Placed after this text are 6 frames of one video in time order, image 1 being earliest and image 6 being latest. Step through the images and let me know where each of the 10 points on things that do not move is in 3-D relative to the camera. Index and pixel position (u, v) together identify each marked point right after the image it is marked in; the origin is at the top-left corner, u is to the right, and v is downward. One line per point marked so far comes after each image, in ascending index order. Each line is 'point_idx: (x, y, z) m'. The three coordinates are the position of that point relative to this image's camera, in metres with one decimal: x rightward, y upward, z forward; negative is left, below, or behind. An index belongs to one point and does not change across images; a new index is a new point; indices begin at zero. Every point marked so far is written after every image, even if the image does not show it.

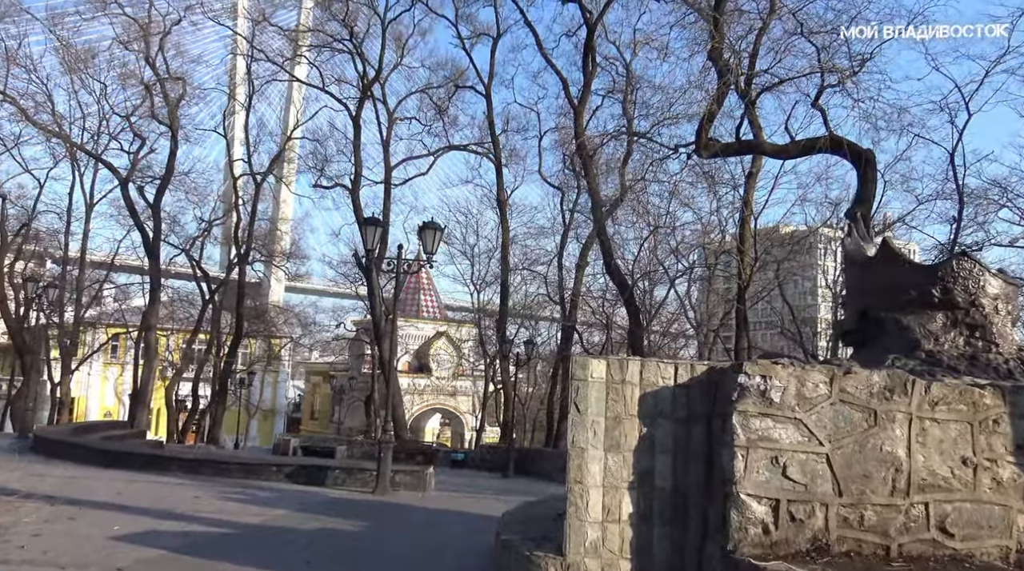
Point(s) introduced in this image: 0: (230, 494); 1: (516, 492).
0: (-3.4, -2.5, +12.1) m
1: (+0.1, -3.8, +18.5) m
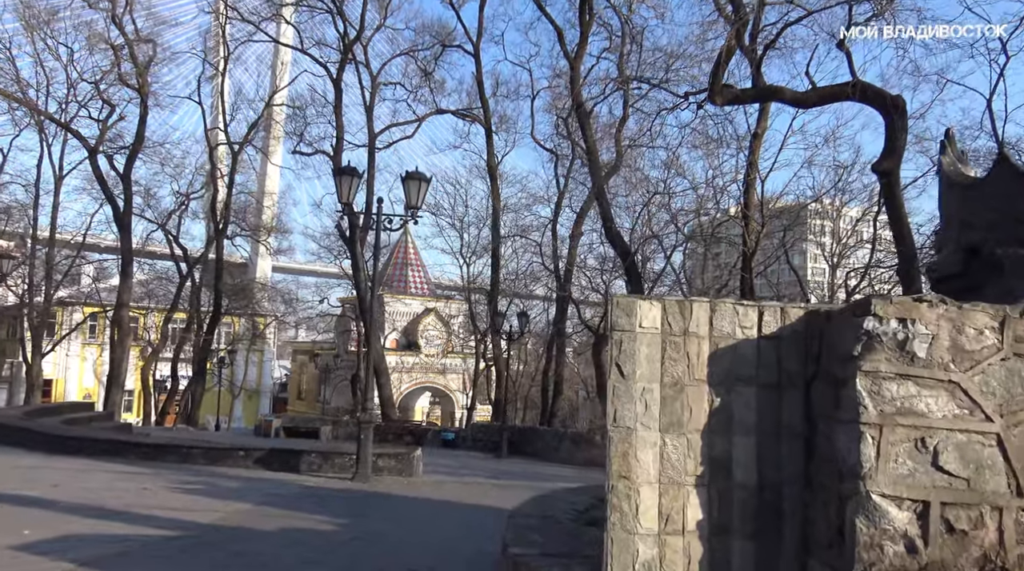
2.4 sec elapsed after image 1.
0: (-3.4, -2.0, +10.4) m
1: (0.0, -3.1, +16.9) m
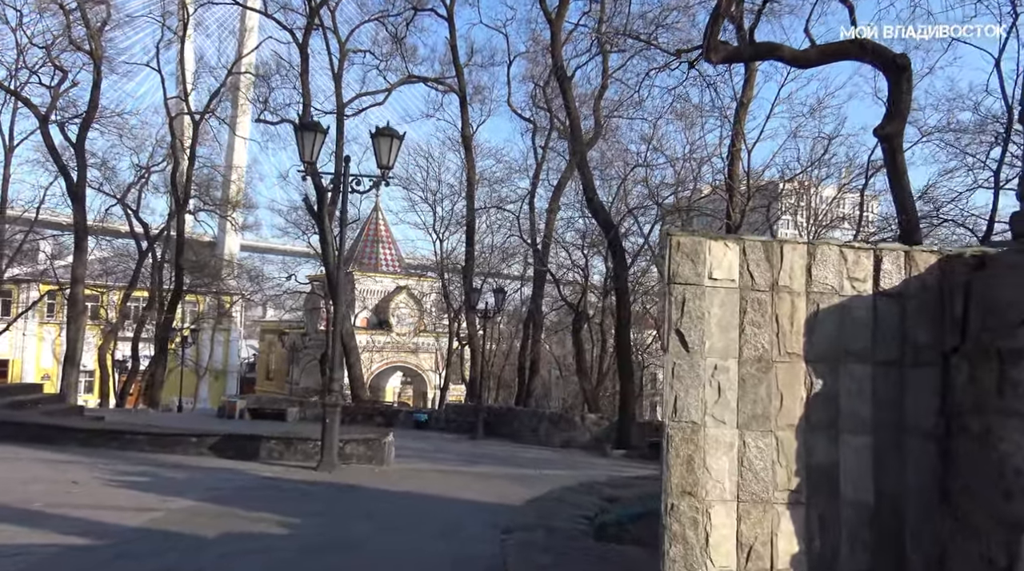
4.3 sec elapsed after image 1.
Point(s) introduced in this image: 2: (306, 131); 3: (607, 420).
0: (-3.5, -1.7, +9.2) m
1: (-0.3, -2.7, +15.7) m
2: (-2.2, +1.7, +11.0) m
3: (+1.7, -2.4, +18.5) m
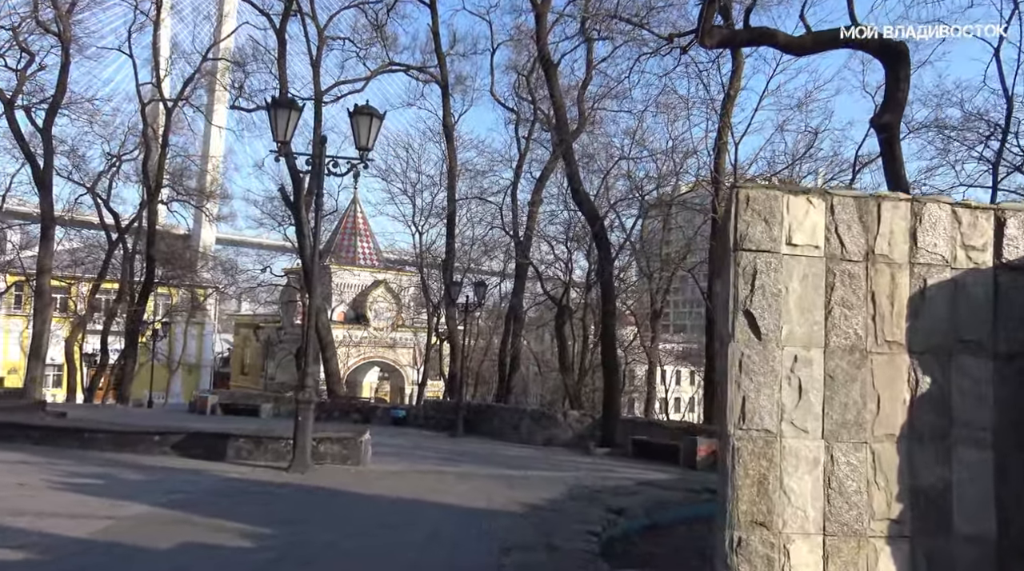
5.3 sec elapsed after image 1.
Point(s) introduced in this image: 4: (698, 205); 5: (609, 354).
0: (-3.6, -1.6, +8.5) m
1: (-0.6, -2.6, +15.1) m
2: (-2.4, +1.8, +10.3) m
3: (+1.4, -2.3, +17.9) m
4: (+3.6, +1.5, +19.4) m
5: (+1.7, -1.2, +17.8) m
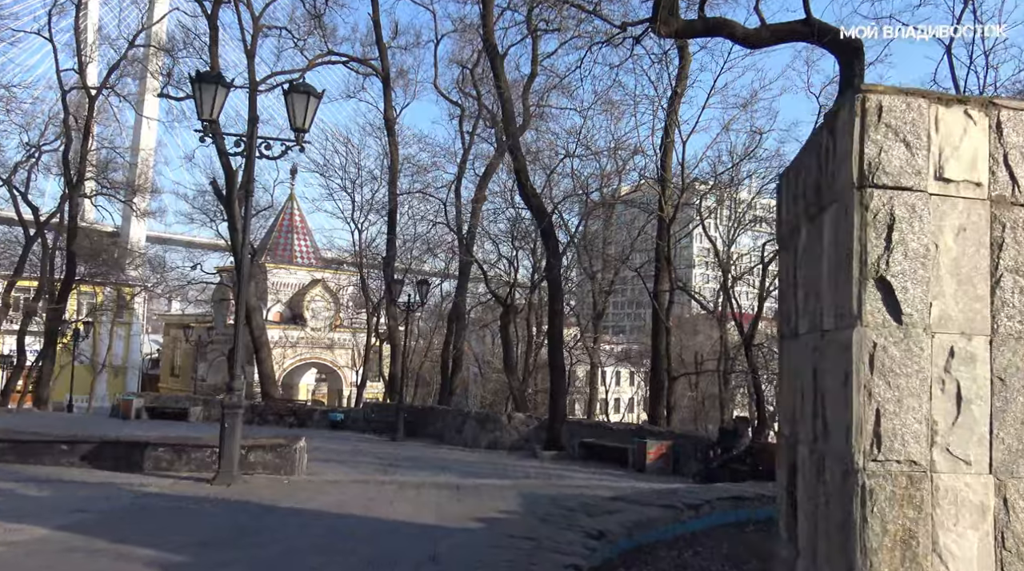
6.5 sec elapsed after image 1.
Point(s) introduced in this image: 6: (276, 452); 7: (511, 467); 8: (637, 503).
0: (-4.0, -1.5, +7.5) m
1: (-1.3, -2.5, +14.3) m
2: (-2.8, +1.9, +9.4) m
3: (+0.4, -2.3, +17.2) m
4: (+2.5, +1.6, +18.8) m
5: (+0.8, -1.2, +17.1) m
6: (-2.3, -1.6, +9.8) m
7: (0.0, -2.6, +14.5) m
8: (+0.9, -1.6, +7.3) m
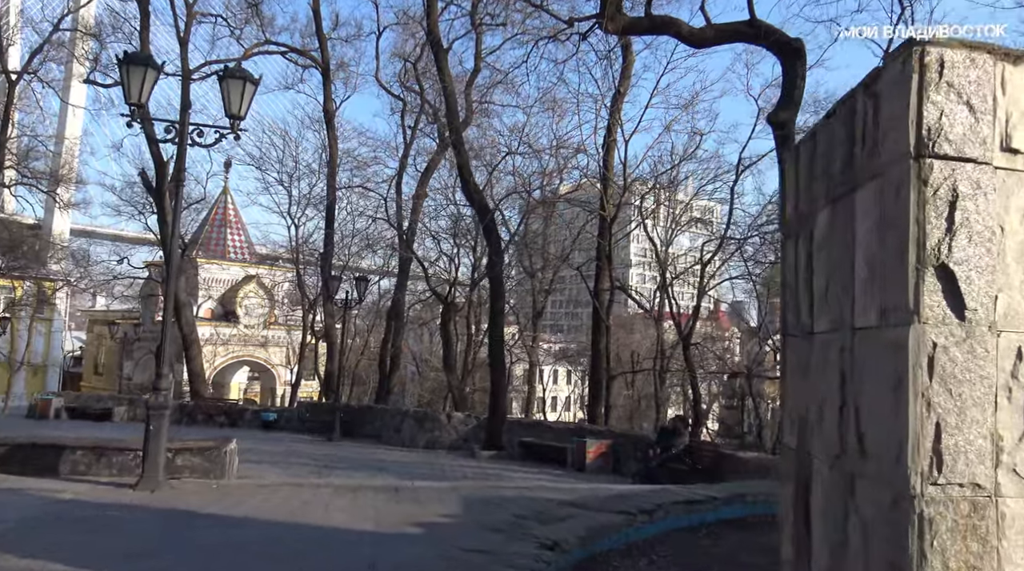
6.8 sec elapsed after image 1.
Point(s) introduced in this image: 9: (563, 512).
0: (-4.4, -1.5, +6.9) m
1: (-2.2, -2.5, +13.9) m
2: (-3.3, +1.9, +8.9) m
3: (-0.6, -2.2, +16.9) m
4: (+1.5, +1.6, +18.6) m
5: (-0.2, -1.1, +16.8) m
6: (-2.8, -1.6, +9.4) m
7: (-0.9, -2.6, +14.2) m
8: (+0.5, -1.6, +7.0) m
9: (+0.3, -1.6, +7.0) m
